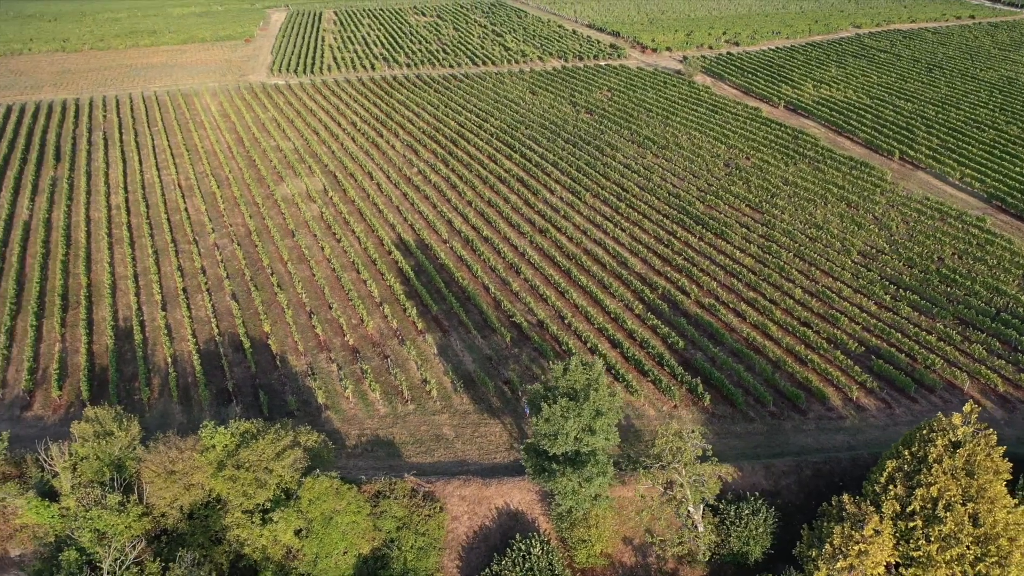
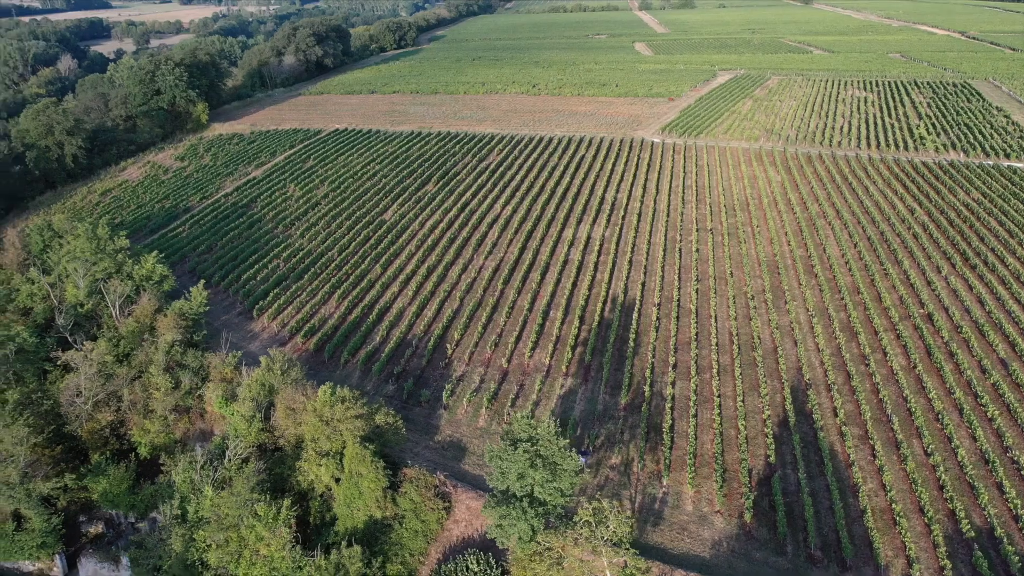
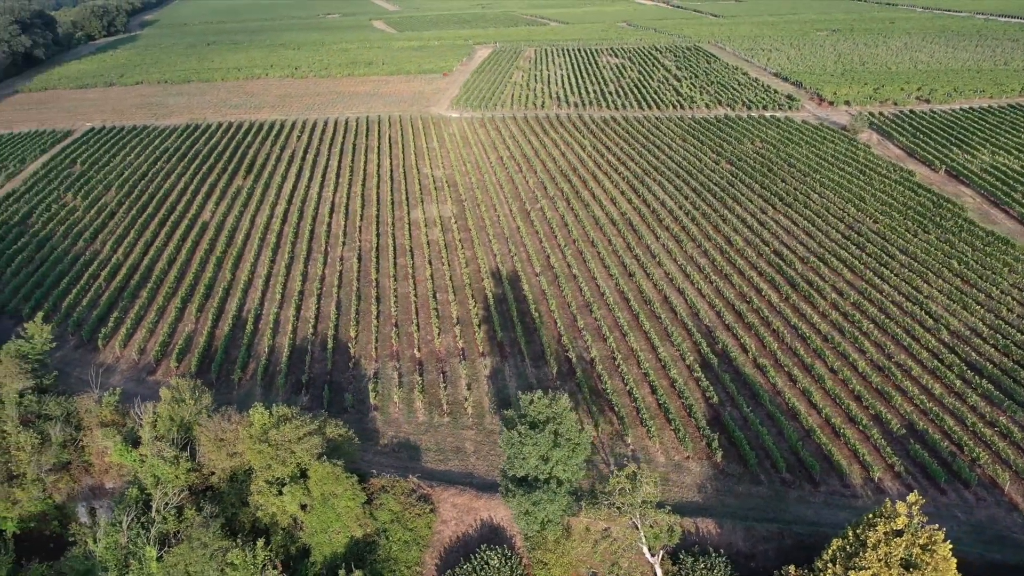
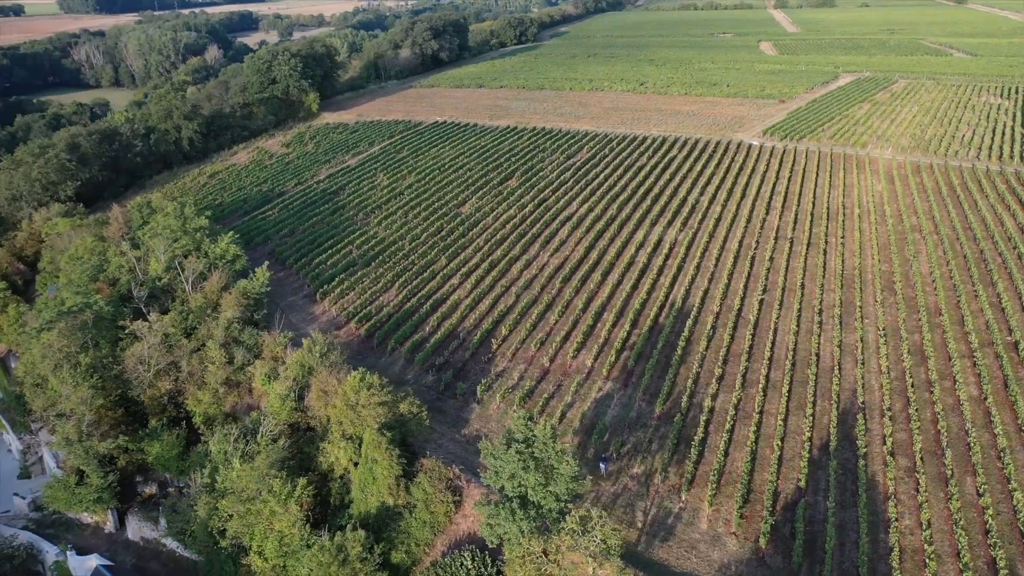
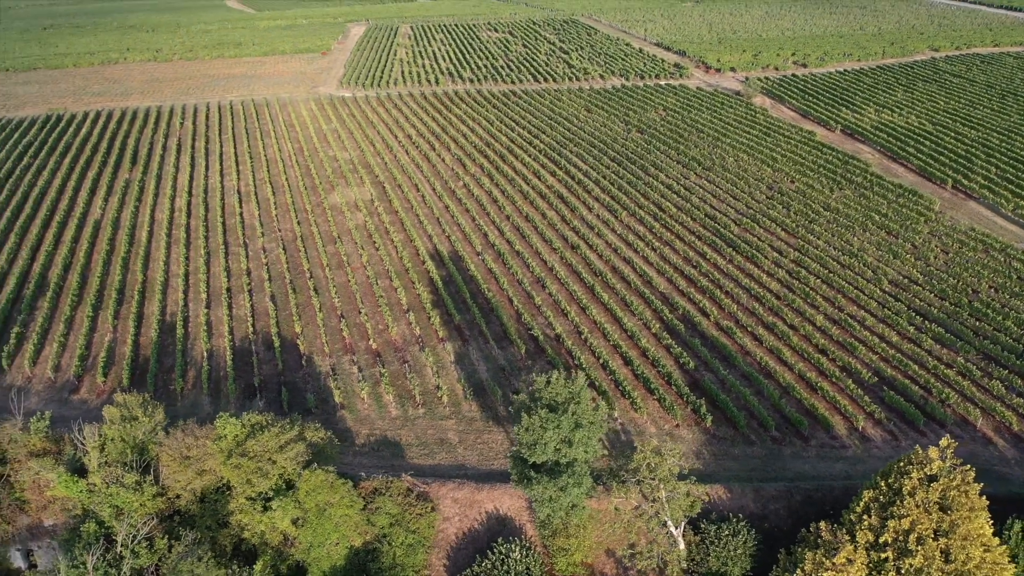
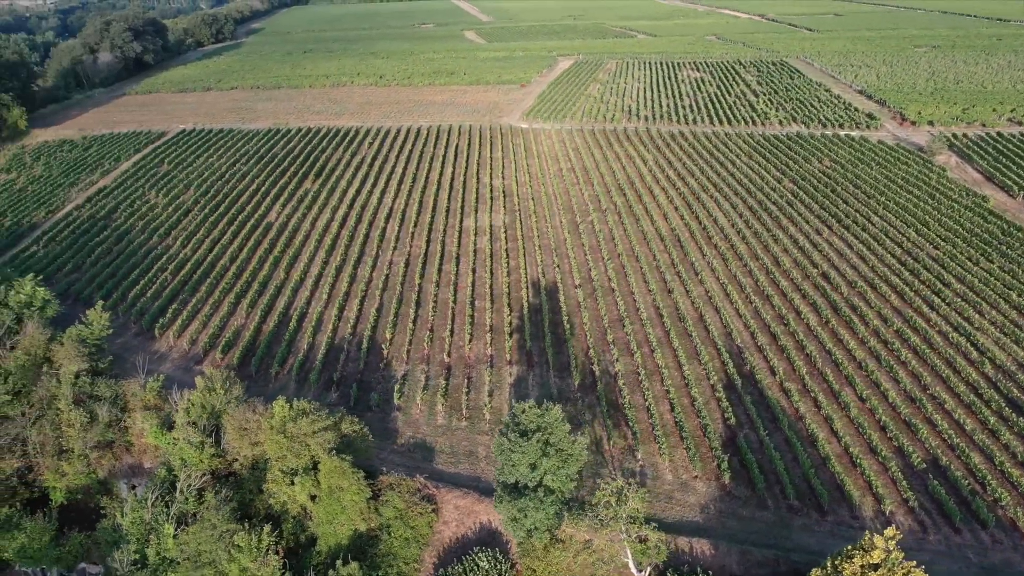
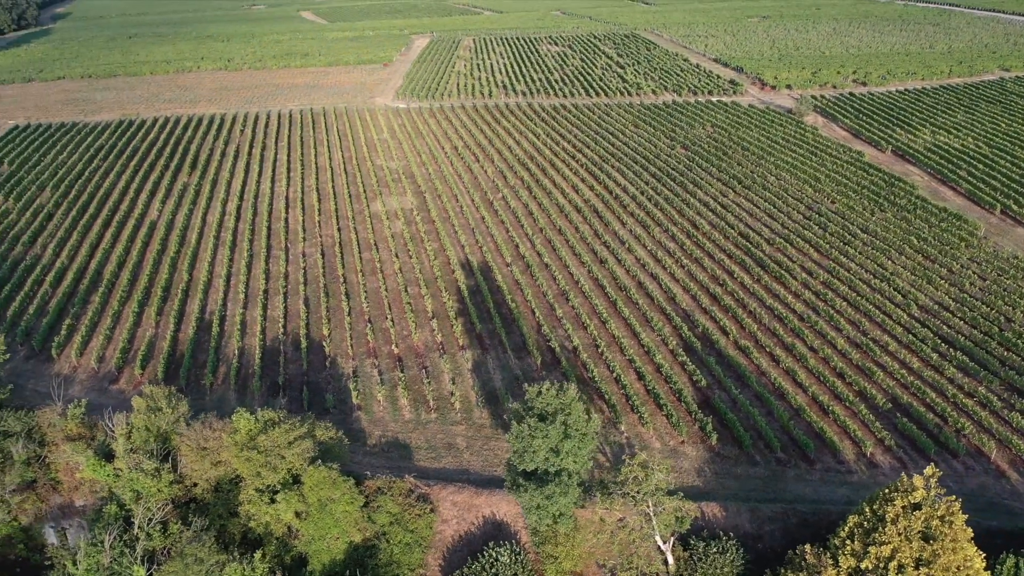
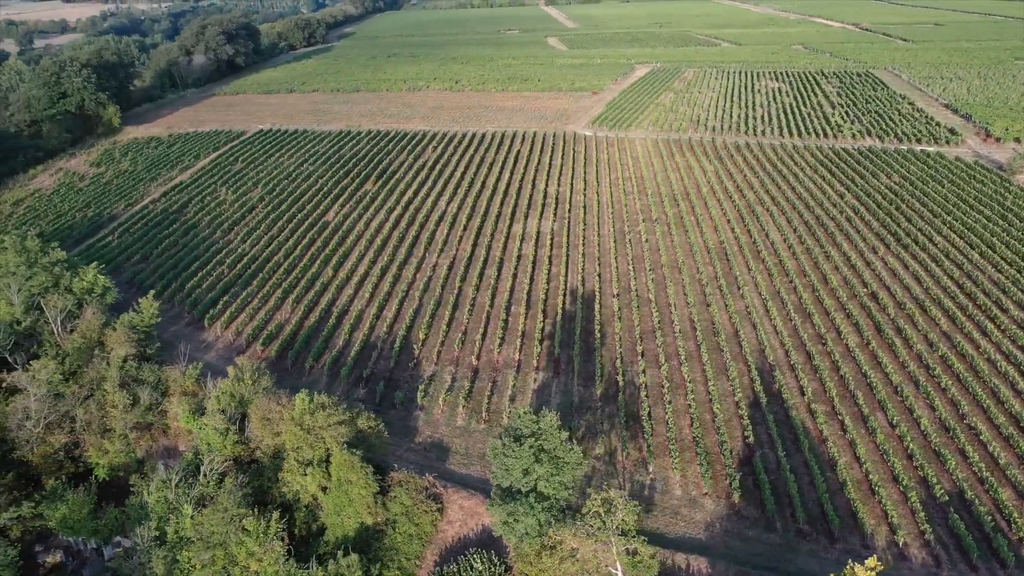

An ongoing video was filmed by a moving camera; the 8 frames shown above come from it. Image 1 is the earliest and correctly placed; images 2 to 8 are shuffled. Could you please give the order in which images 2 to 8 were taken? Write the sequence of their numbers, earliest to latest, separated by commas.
5, 7, 3, 6, 8, 2, 4
